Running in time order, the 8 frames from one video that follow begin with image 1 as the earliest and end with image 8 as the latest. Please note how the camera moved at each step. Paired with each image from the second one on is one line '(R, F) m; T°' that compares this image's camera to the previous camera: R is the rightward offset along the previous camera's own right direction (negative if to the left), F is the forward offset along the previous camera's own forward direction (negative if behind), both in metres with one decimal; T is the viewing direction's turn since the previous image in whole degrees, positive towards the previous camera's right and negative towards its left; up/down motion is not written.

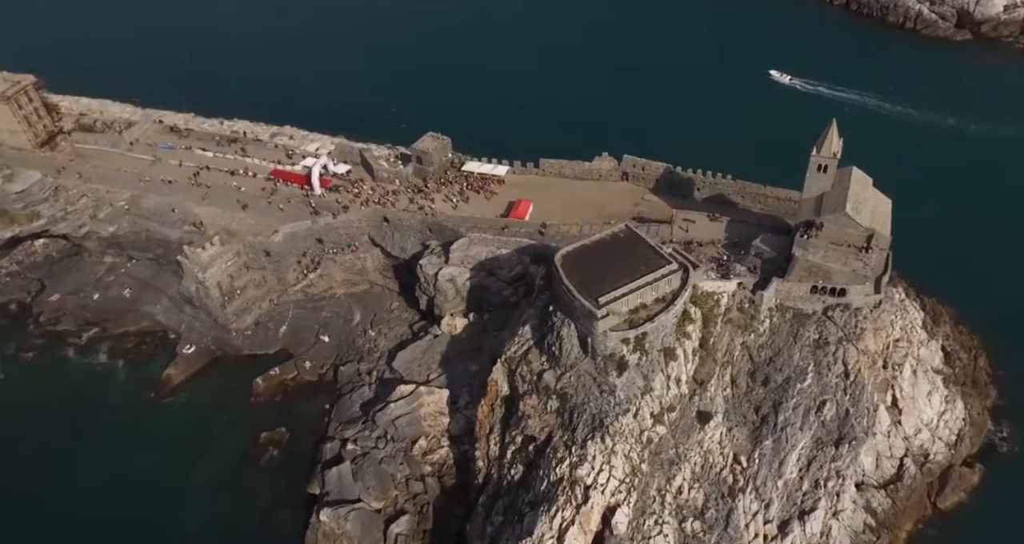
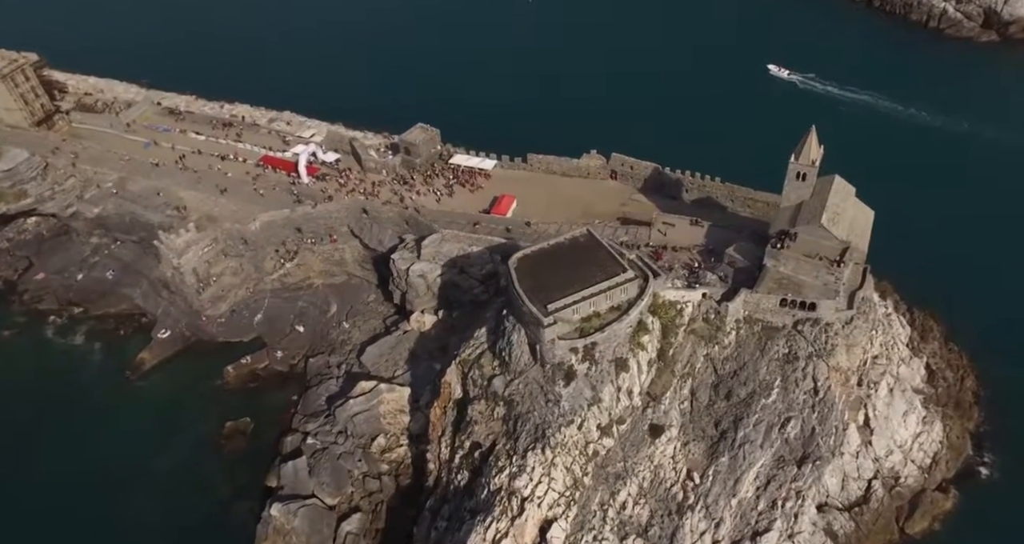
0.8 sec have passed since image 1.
(+4.5, +1.3) m; -2°
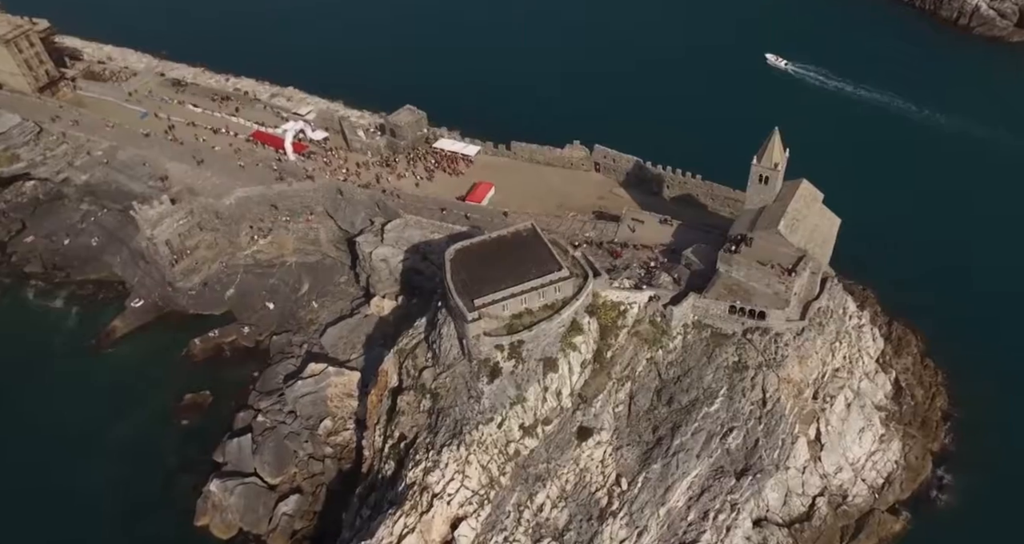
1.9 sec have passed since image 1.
(+6.1, +1.0) m; -3°
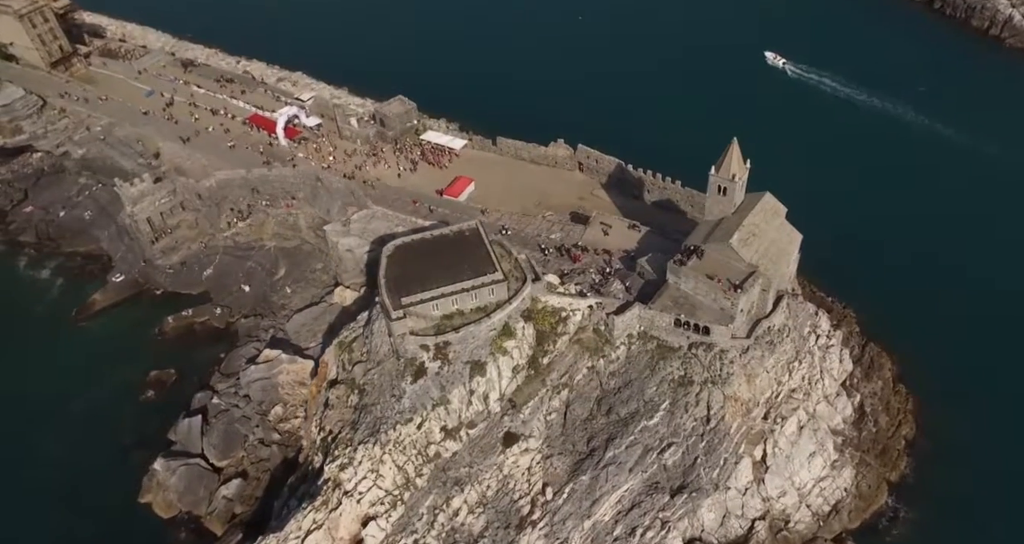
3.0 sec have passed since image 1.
(+6.0, +0.9) m; -3°
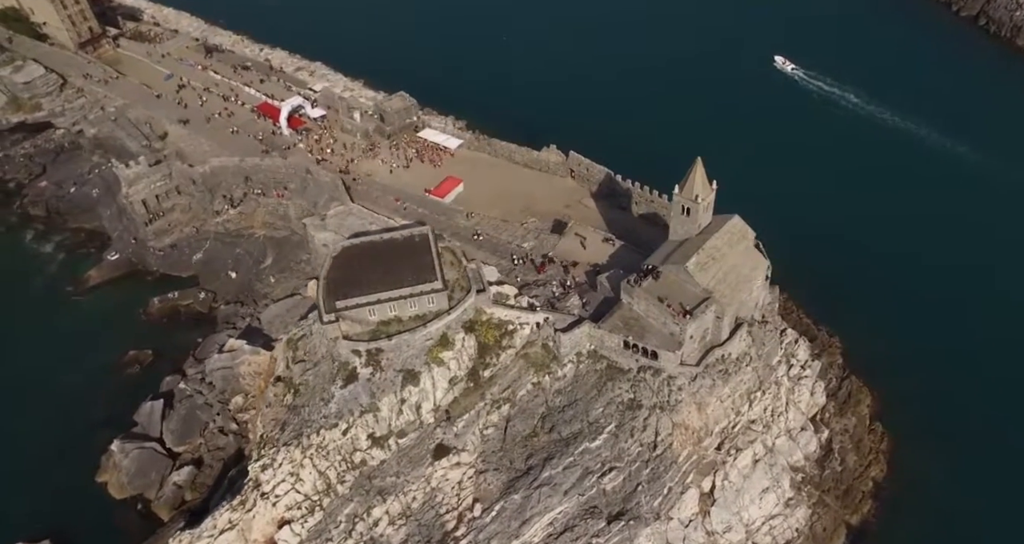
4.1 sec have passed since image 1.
(+6.0, +1.1) m; -4°
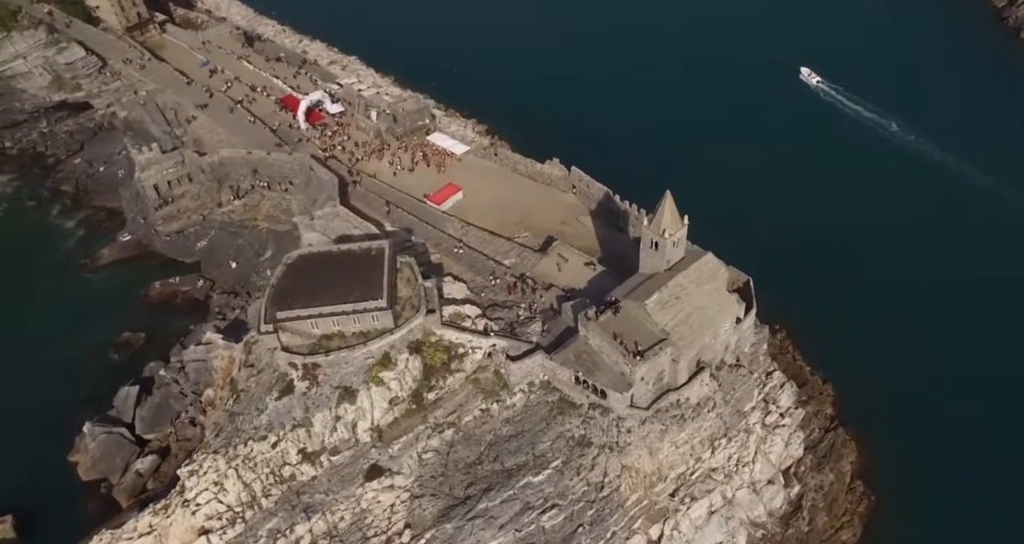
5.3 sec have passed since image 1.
(+6.2, +1.7) m; -5°
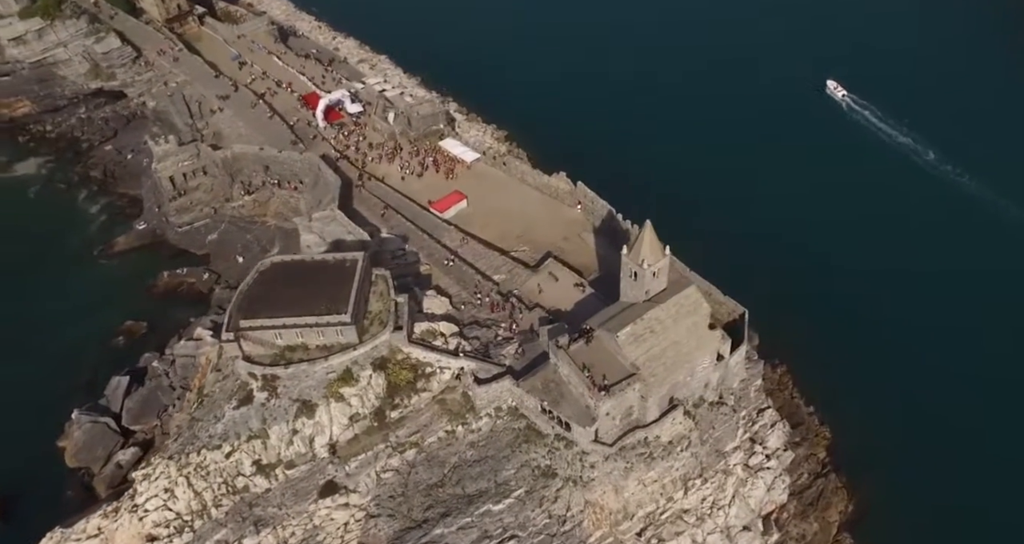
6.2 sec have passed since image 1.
(+4.3, +1.4) m; -4°
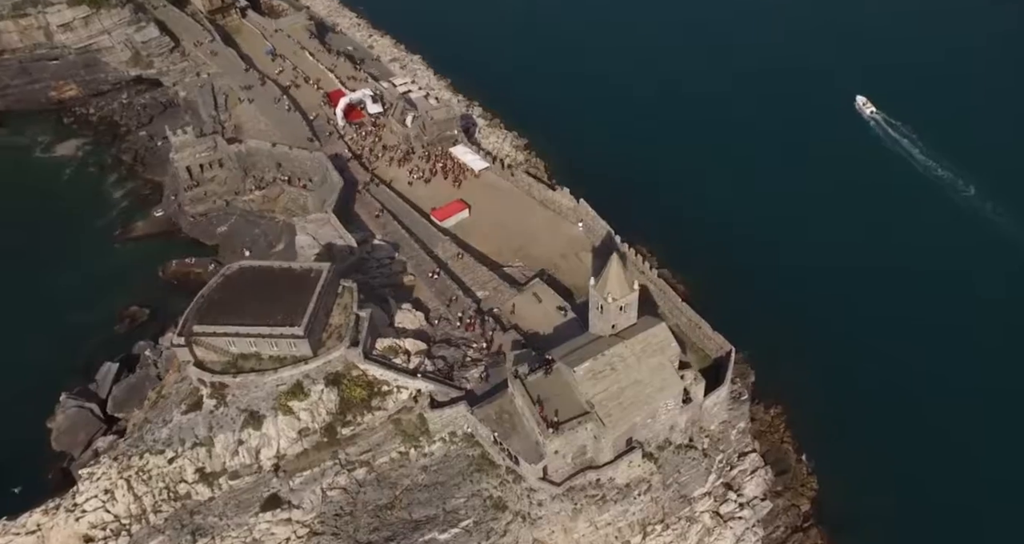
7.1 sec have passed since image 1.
(+5.1, +1.7) m; -4°
